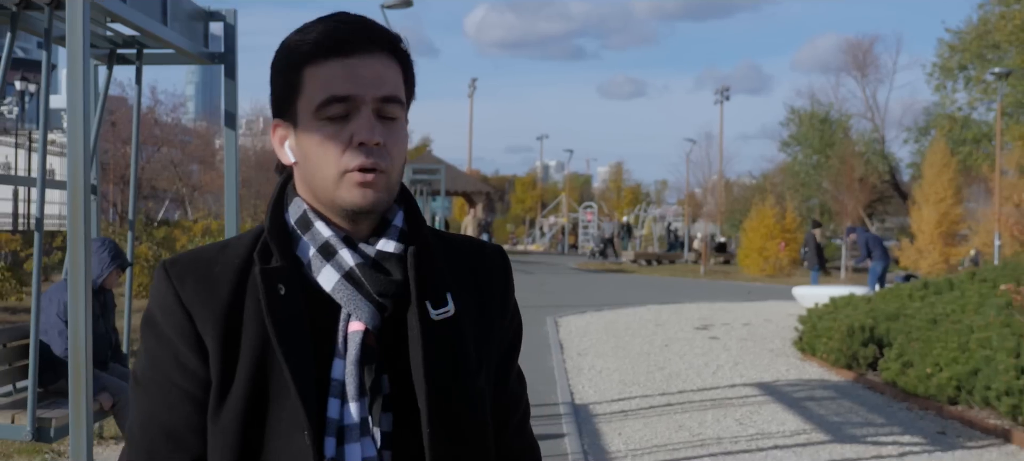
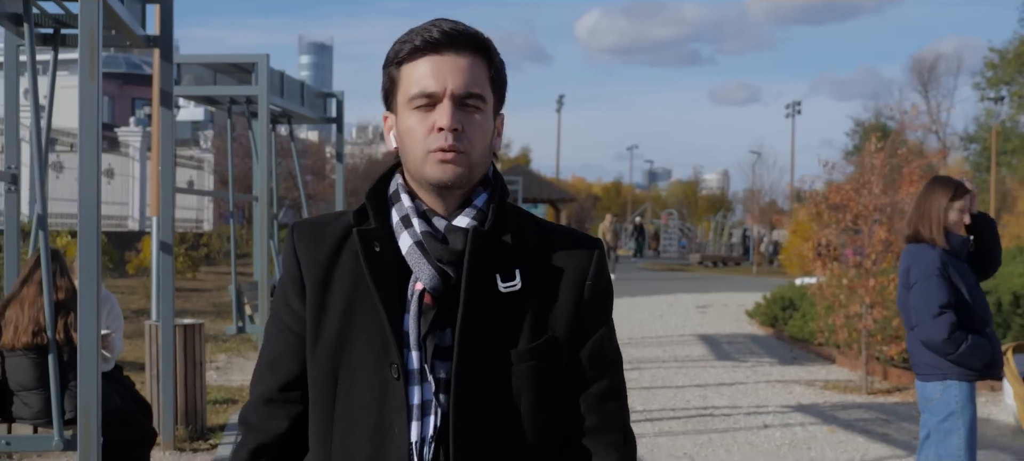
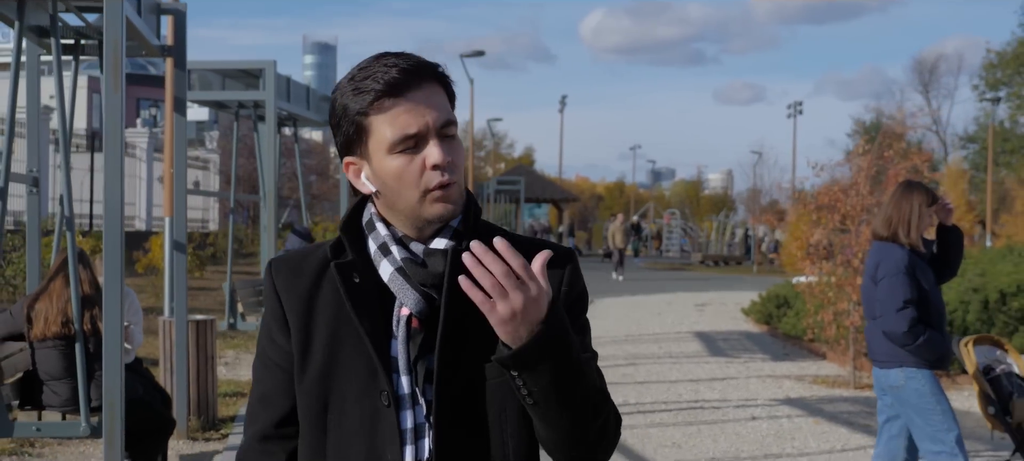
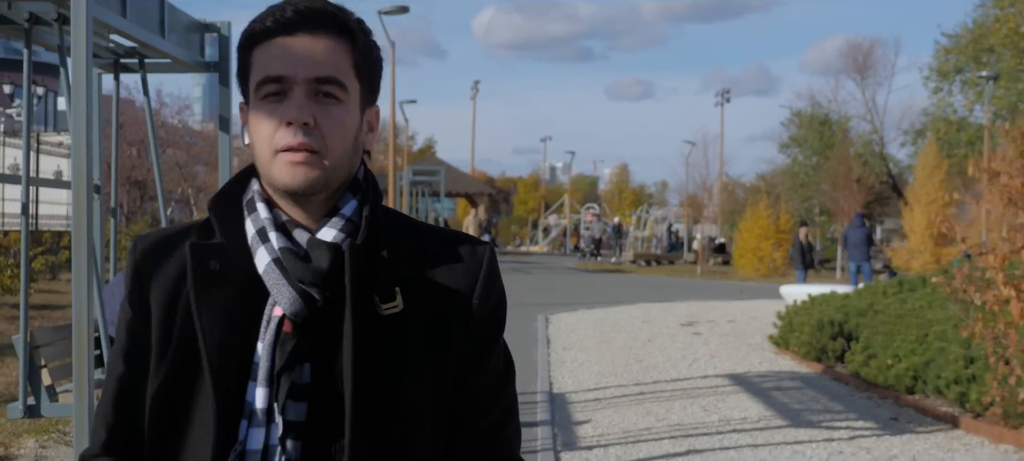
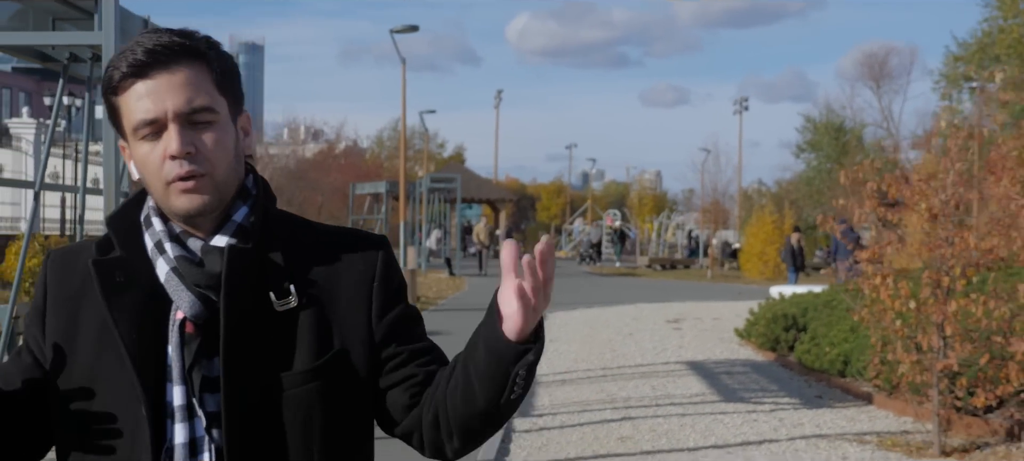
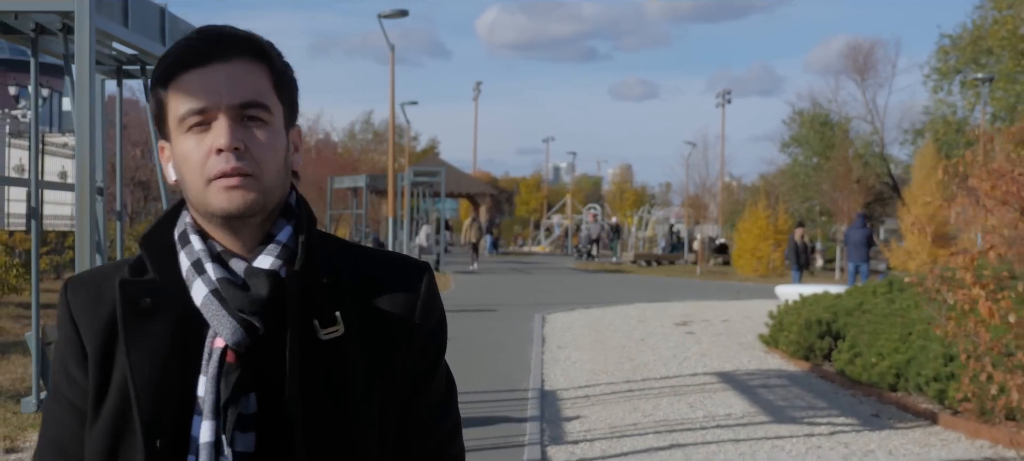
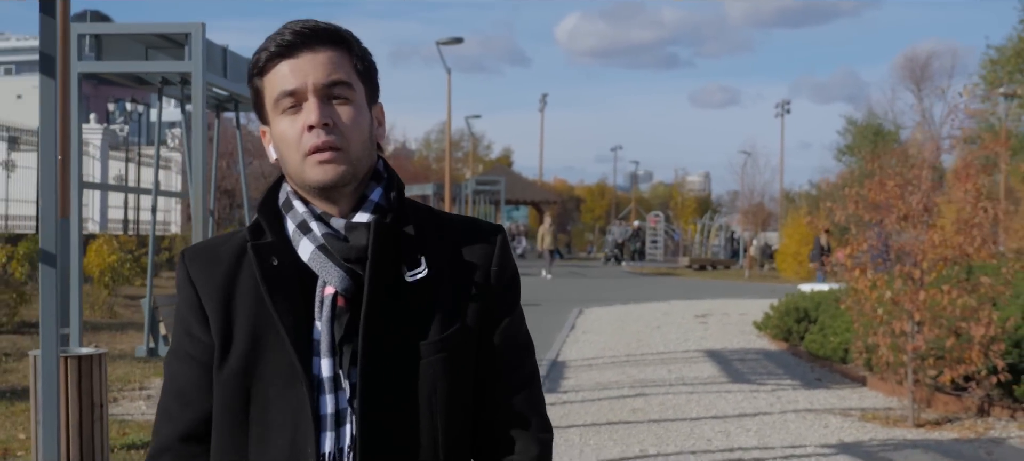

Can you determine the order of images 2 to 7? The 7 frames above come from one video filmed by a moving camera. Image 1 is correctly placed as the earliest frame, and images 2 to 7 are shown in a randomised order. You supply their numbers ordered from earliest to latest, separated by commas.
4, 6, 5, 7, 2, 3
